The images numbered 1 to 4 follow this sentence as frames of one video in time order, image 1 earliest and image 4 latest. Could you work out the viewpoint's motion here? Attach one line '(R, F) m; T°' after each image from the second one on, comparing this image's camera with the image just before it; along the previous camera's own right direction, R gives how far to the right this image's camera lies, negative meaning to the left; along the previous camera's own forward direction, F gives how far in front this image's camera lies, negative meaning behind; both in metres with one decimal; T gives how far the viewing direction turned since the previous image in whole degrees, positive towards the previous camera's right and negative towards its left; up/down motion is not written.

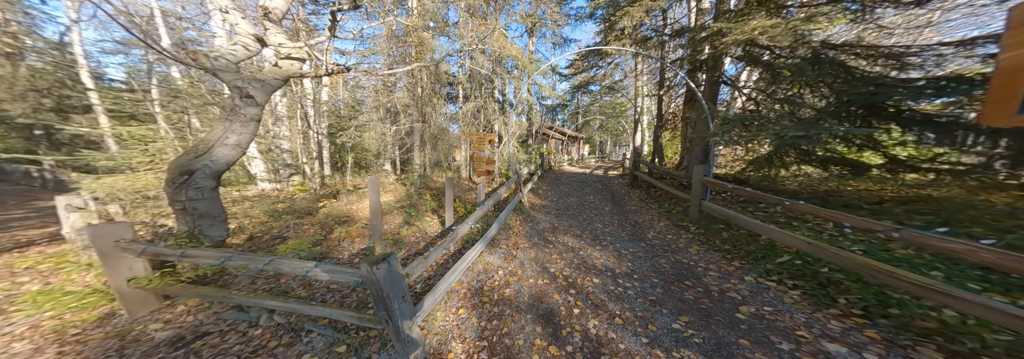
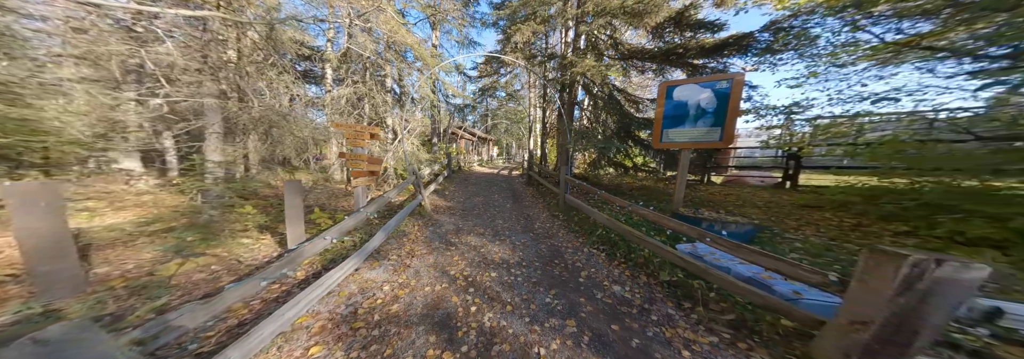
(-0.1, +0.1) m; +30°
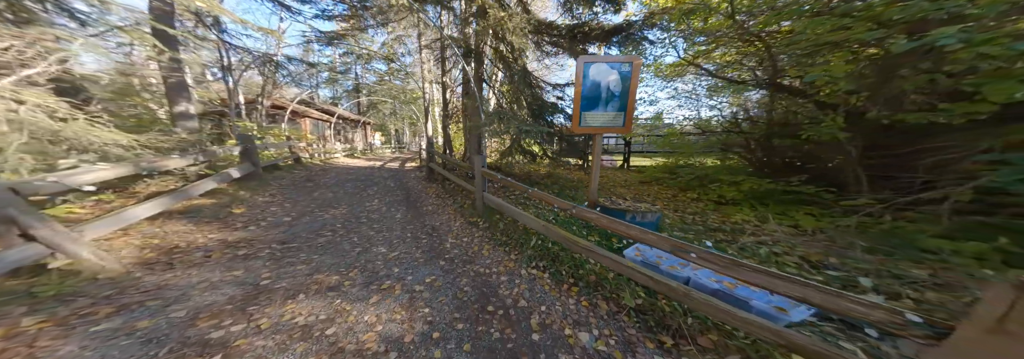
(0.0, +1.1) m; +25°
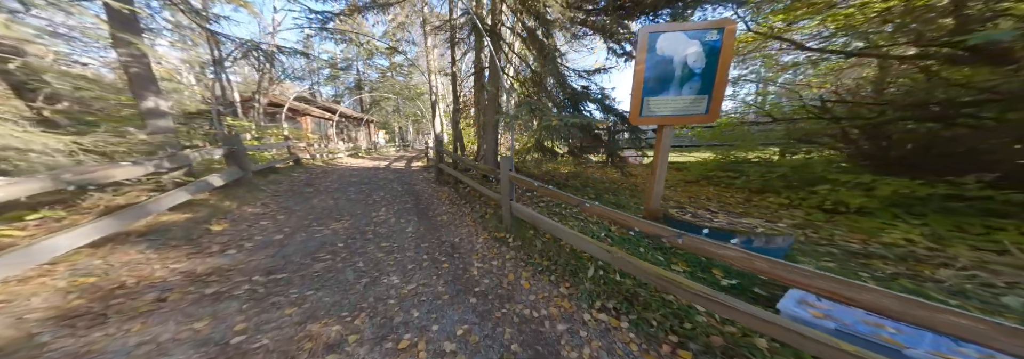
(-0.4, +0.7) m; -1°
